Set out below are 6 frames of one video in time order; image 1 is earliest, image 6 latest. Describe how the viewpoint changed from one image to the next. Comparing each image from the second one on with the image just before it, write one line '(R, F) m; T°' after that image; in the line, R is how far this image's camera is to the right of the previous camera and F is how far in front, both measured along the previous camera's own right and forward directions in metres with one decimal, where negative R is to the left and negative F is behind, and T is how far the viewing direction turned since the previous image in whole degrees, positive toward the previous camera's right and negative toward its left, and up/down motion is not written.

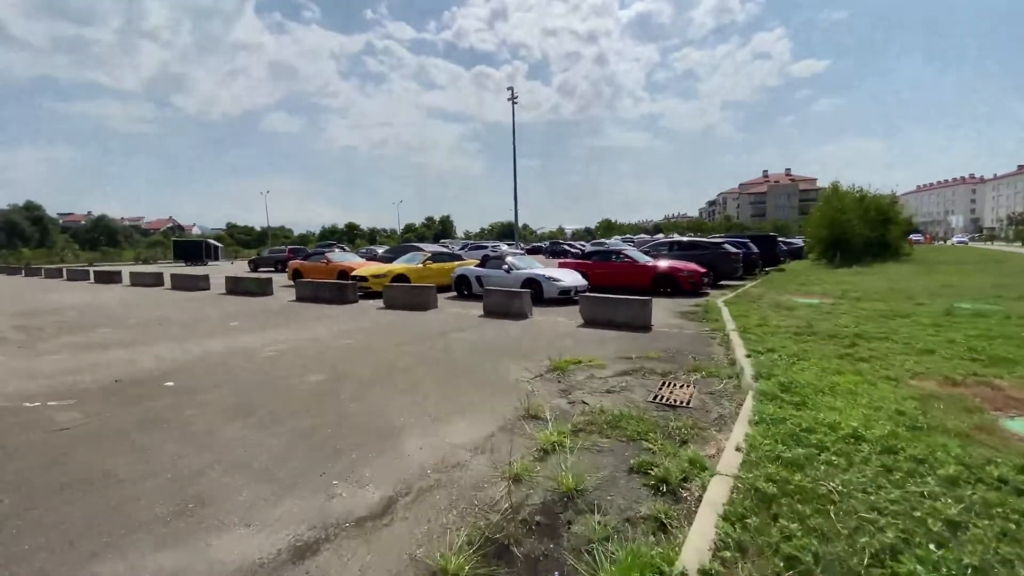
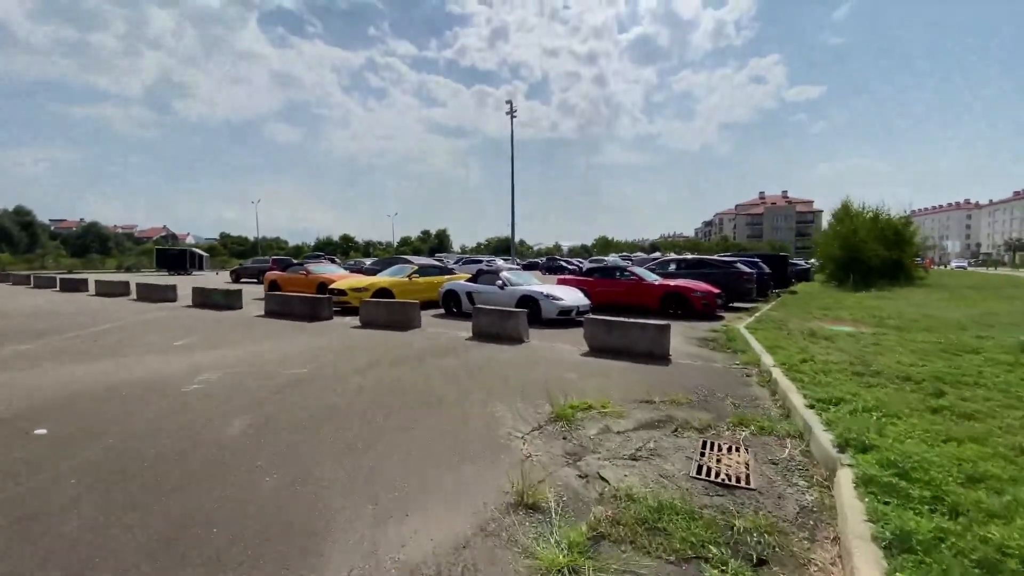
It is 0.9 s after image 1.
(0.0, +1.8) m; +1°
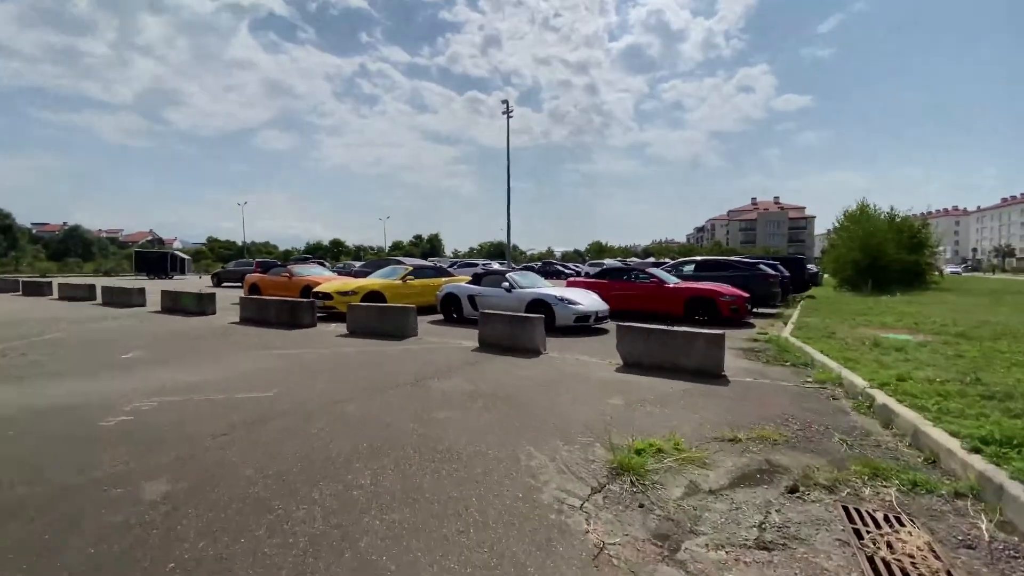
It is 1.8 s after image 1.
(-0.5, +1.8) m; +1°
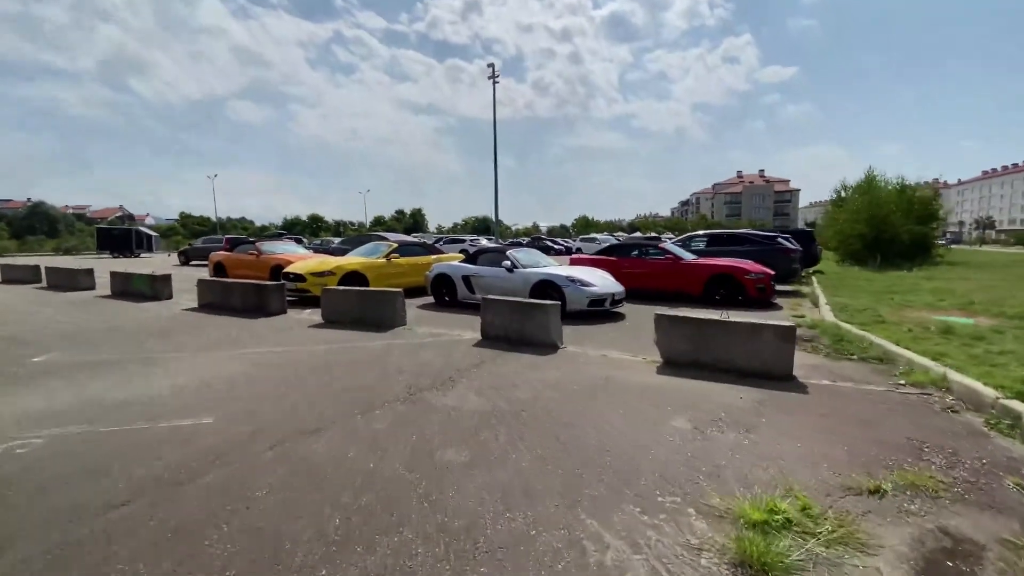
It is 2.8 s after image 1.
(-0.5, +1.7) m; +2°
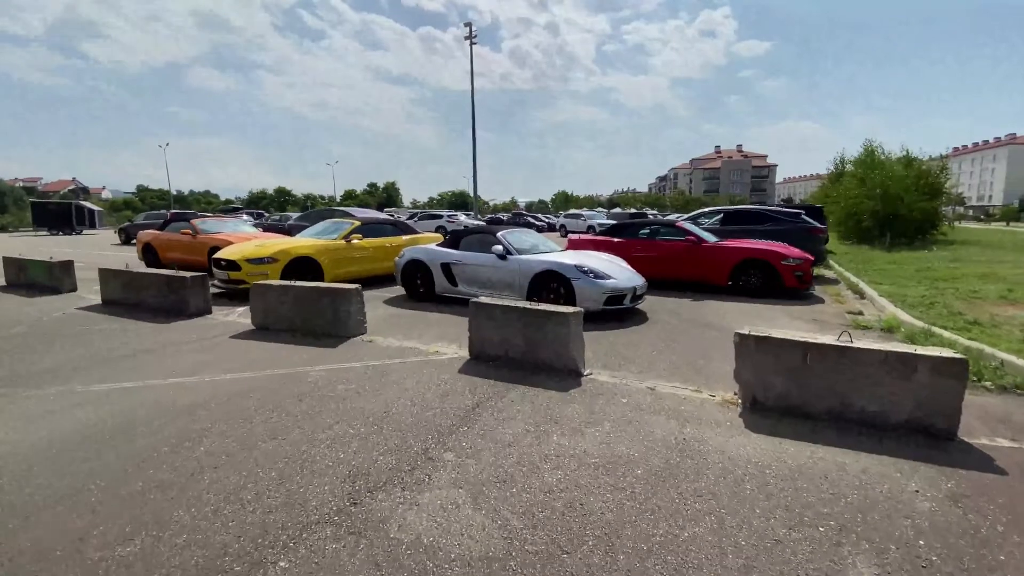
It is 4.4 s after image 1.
(-0.3, +2.4) m; +3°
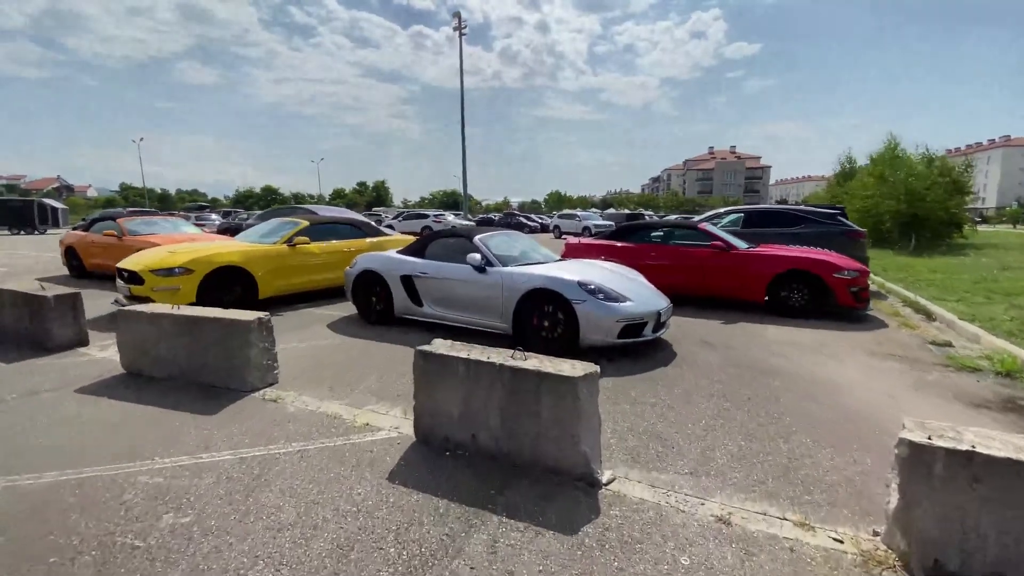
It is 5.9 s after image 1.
(+0.2, +2.2) m; +1°
